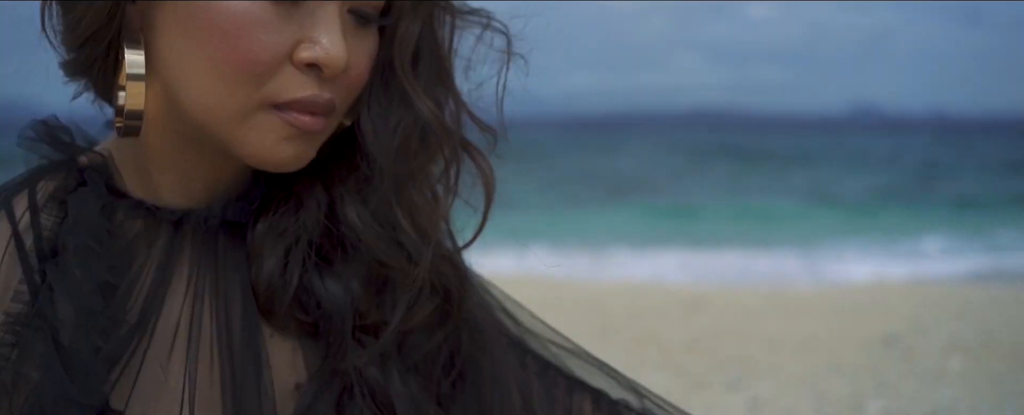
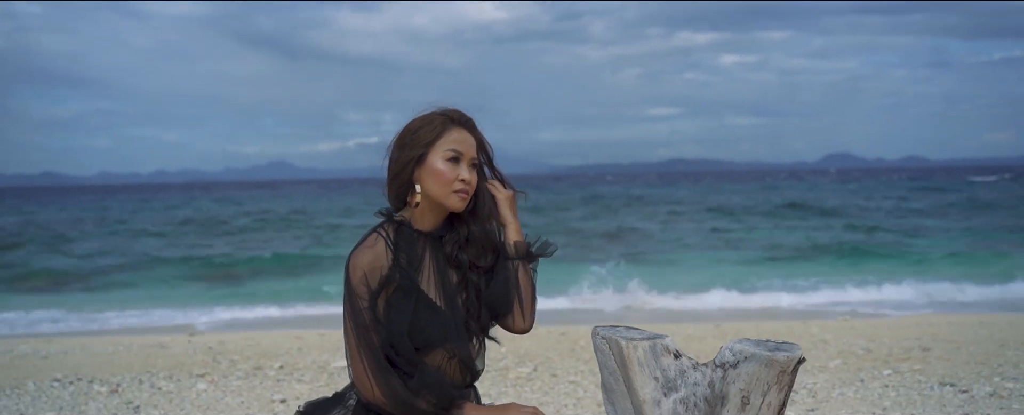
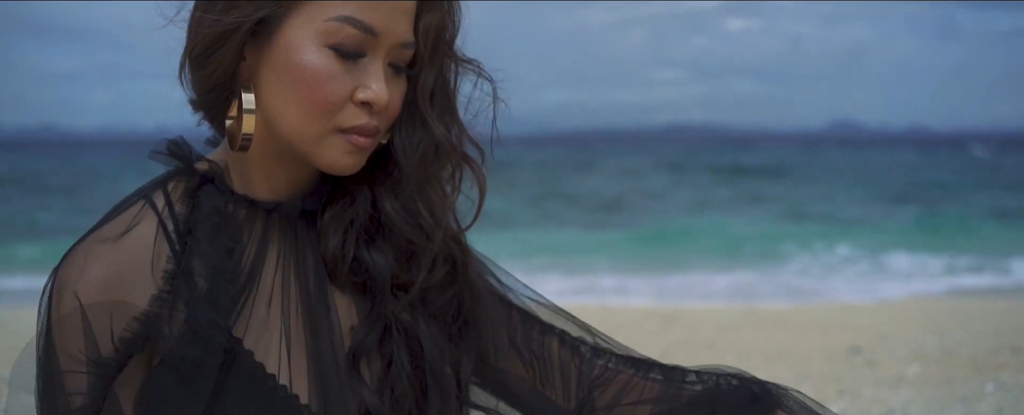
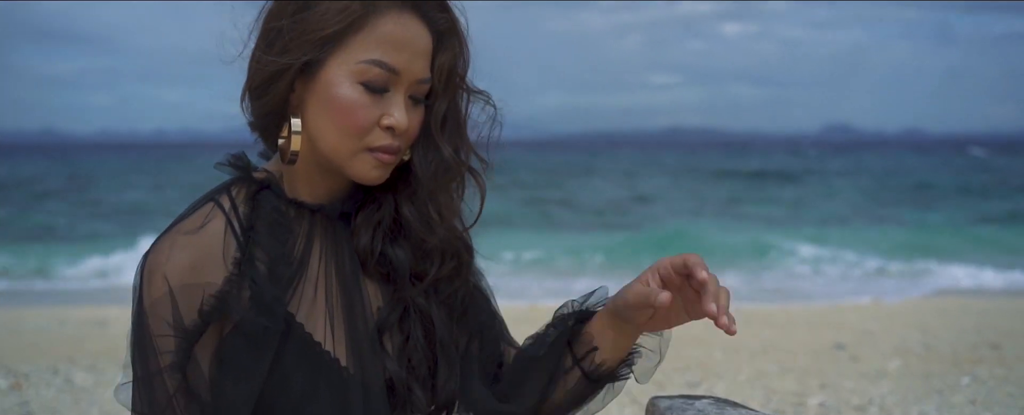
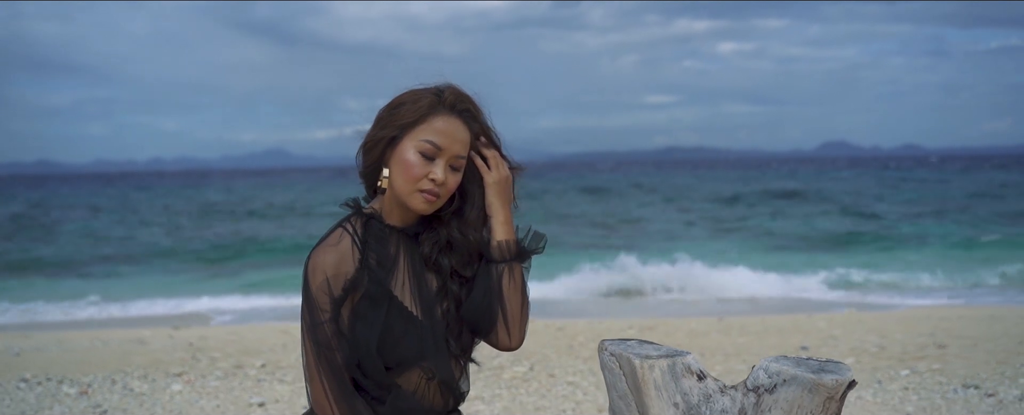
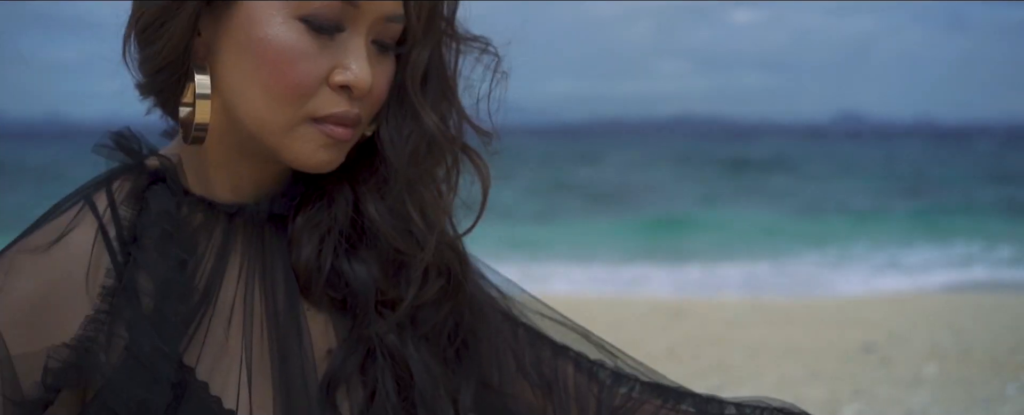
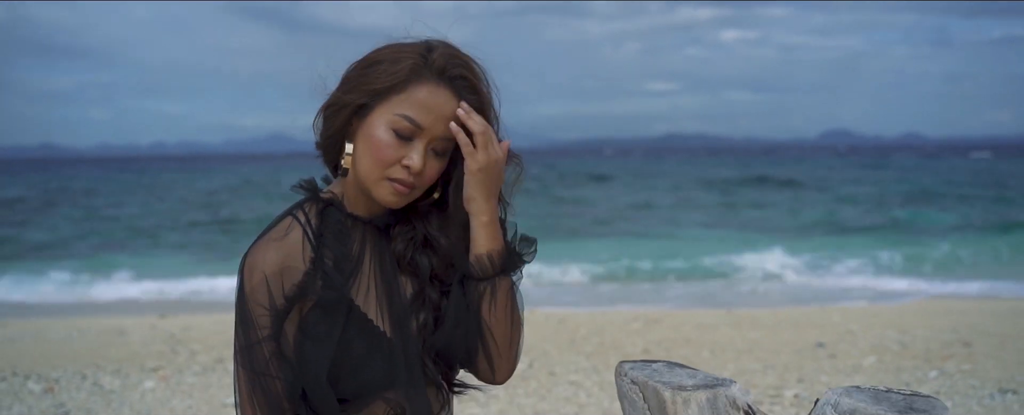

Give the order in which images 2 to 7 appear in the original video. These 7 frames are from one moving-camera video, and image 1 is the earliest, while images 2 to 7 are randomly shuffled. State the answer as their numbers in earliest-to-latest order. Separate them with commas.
6, 3, 4, 7, 5, 2
